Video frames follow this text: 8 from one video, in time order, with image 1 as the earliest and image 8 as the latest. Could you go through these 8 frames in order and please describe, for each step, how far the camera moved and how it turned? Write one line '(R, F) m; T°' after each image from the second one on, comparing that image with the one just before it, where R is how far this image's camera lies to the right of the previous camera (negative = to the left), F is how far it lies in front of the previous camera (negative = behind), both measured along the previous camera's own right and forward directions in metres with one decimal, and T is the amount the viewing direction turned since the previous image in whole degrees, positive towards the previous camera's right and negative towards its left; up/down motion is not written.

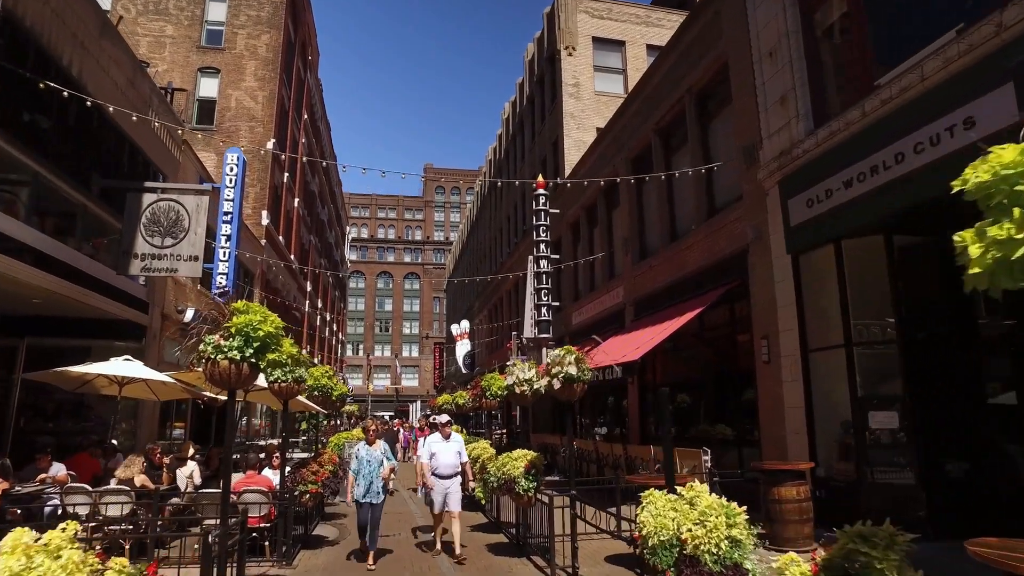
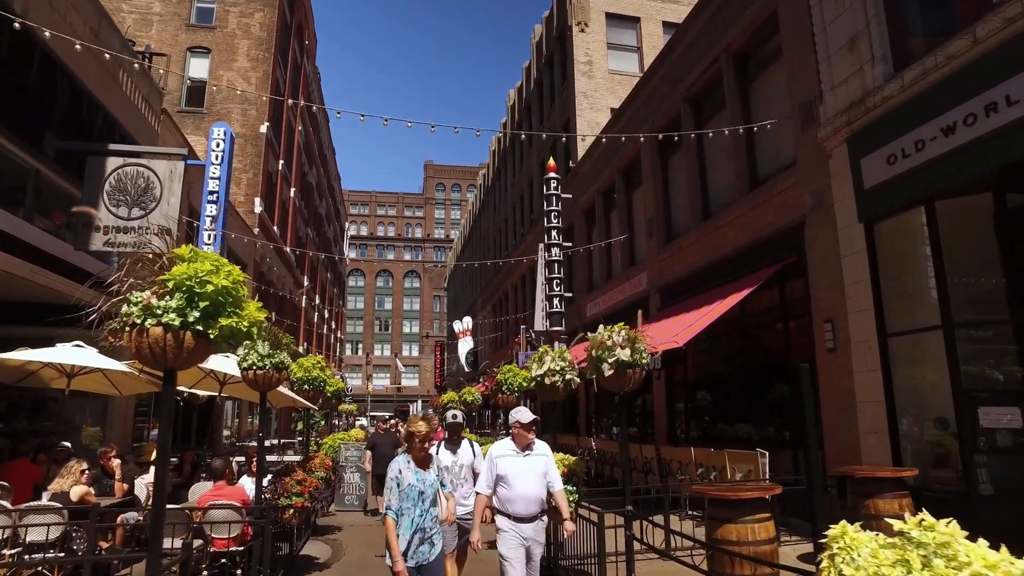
(-0.4, +1.6) m; 0°
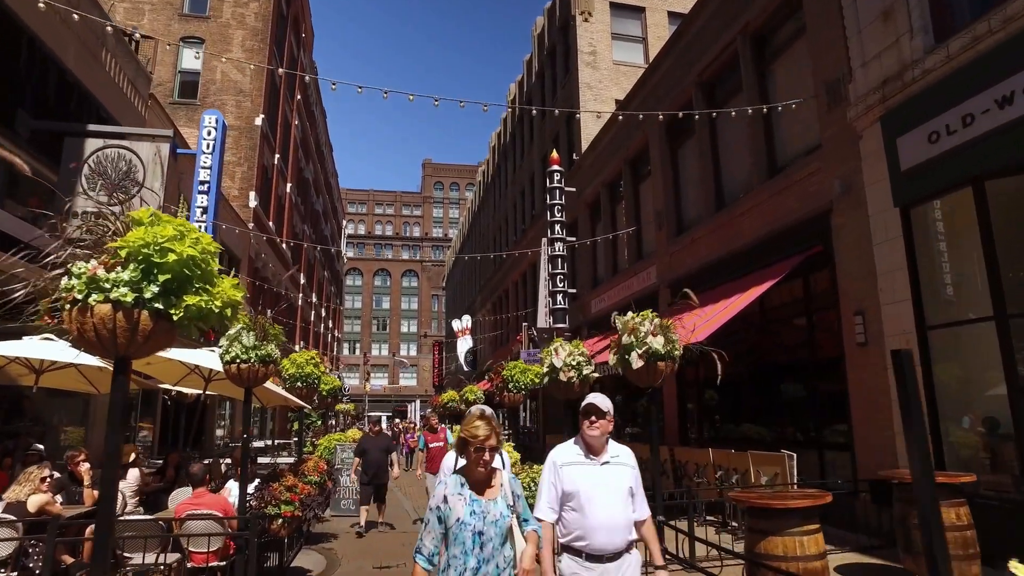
(-0.2, +0.7) m; 0°
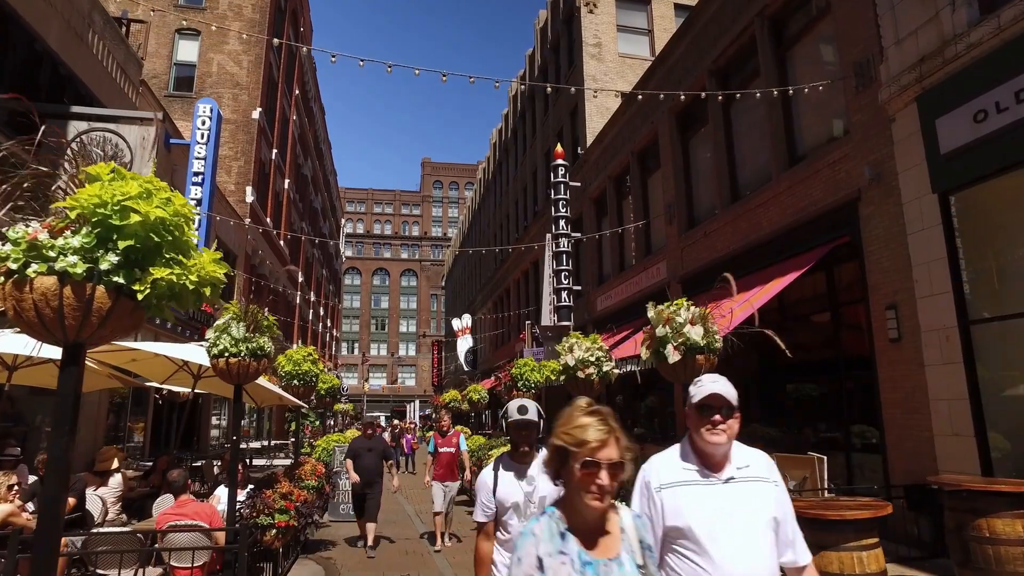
(-0.2, +0.6) m; 0°
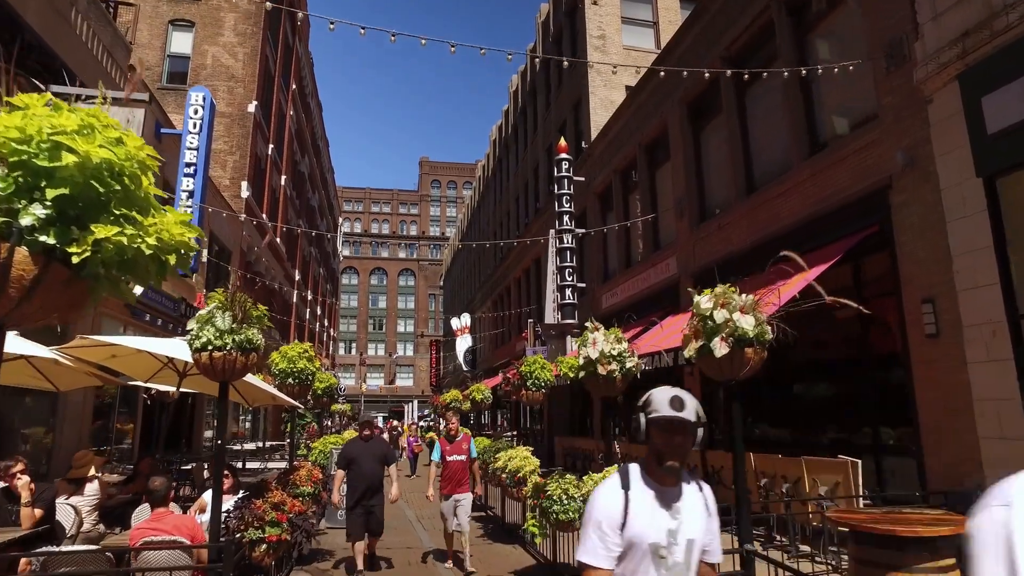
(-0.2, +0.6) m; 0°
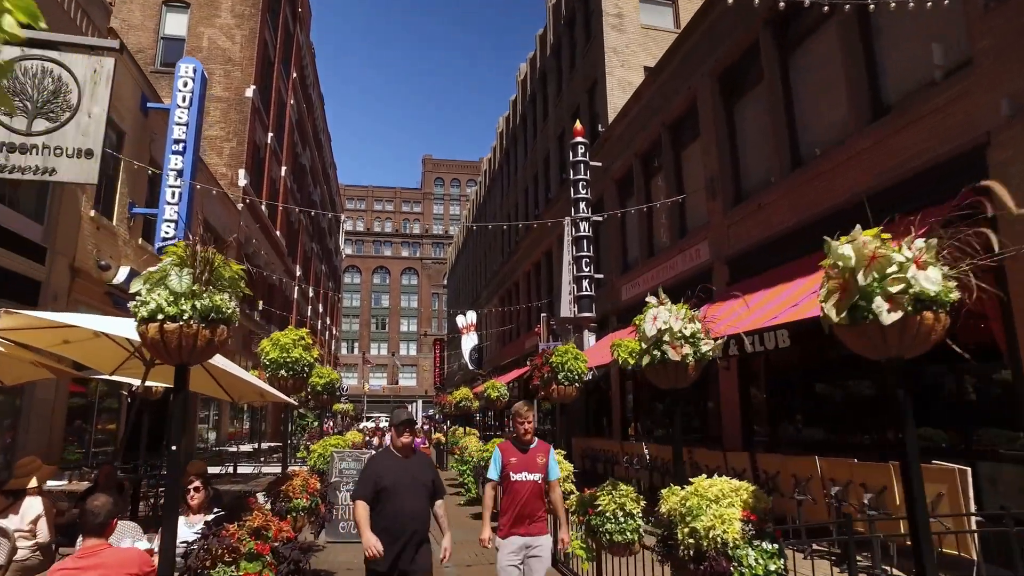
(-0.4, +1.3) m; 0°
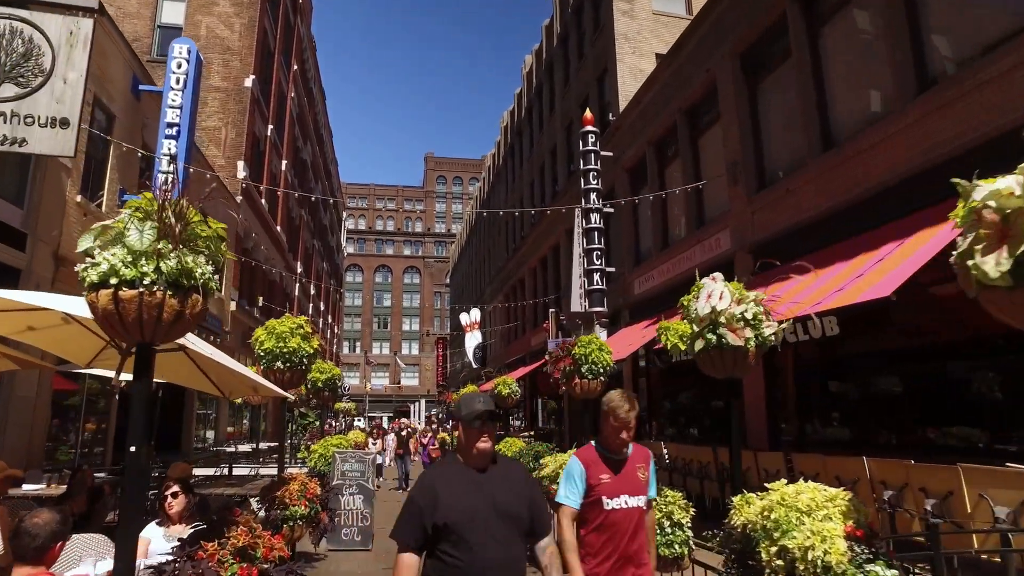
(-0.2, +0.7) m; 0°
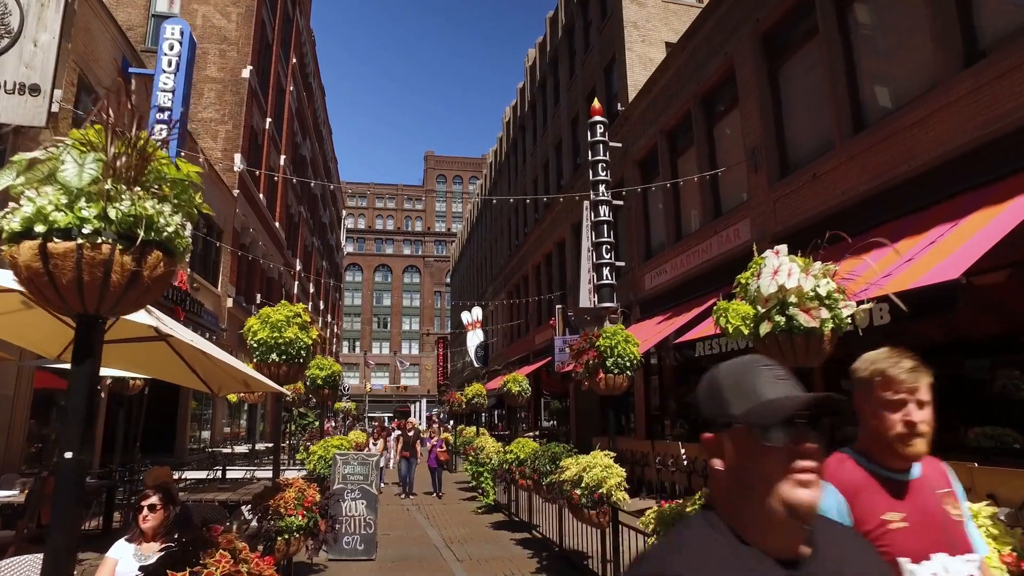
(-0.2, +0.6) m; 0°
